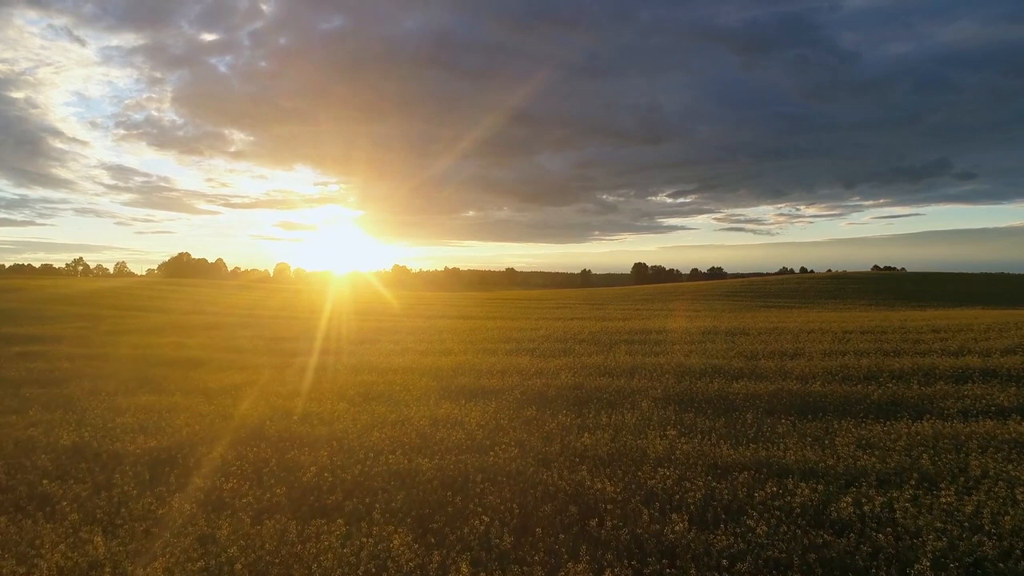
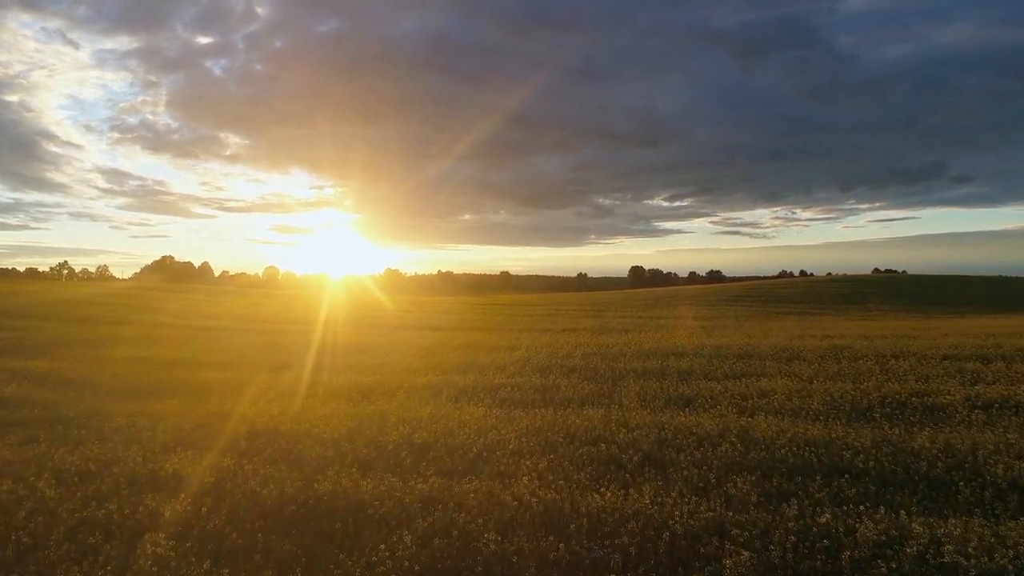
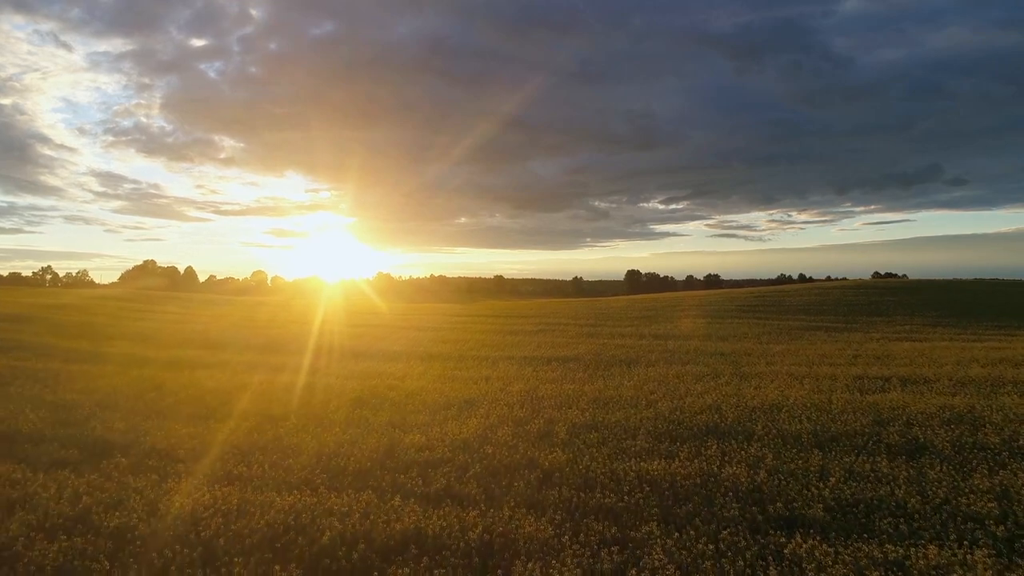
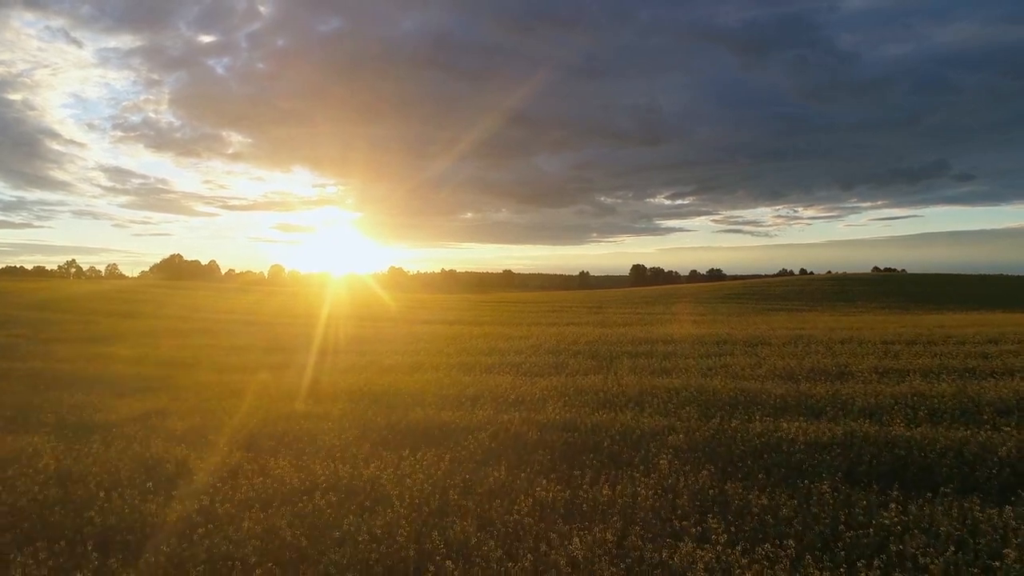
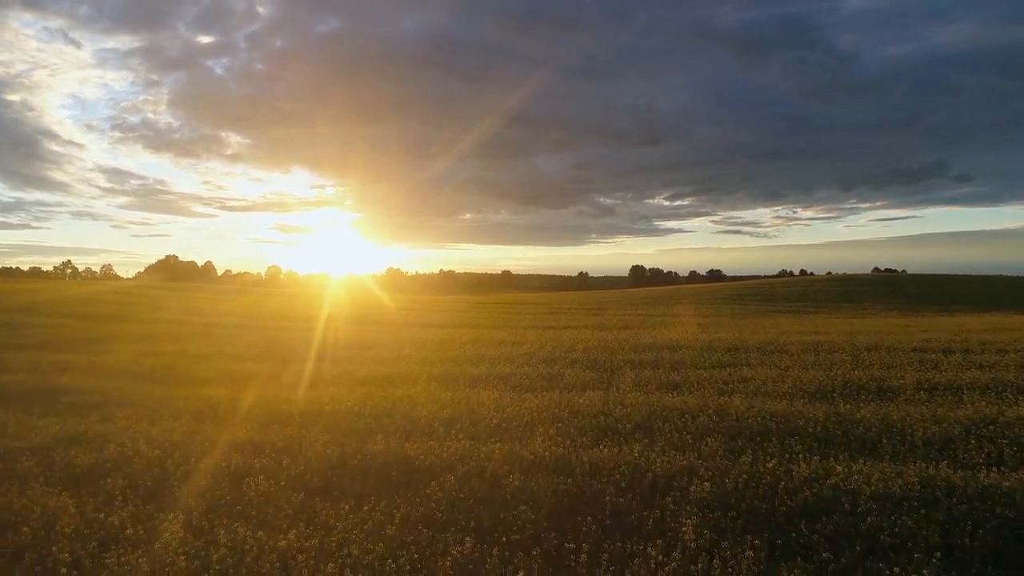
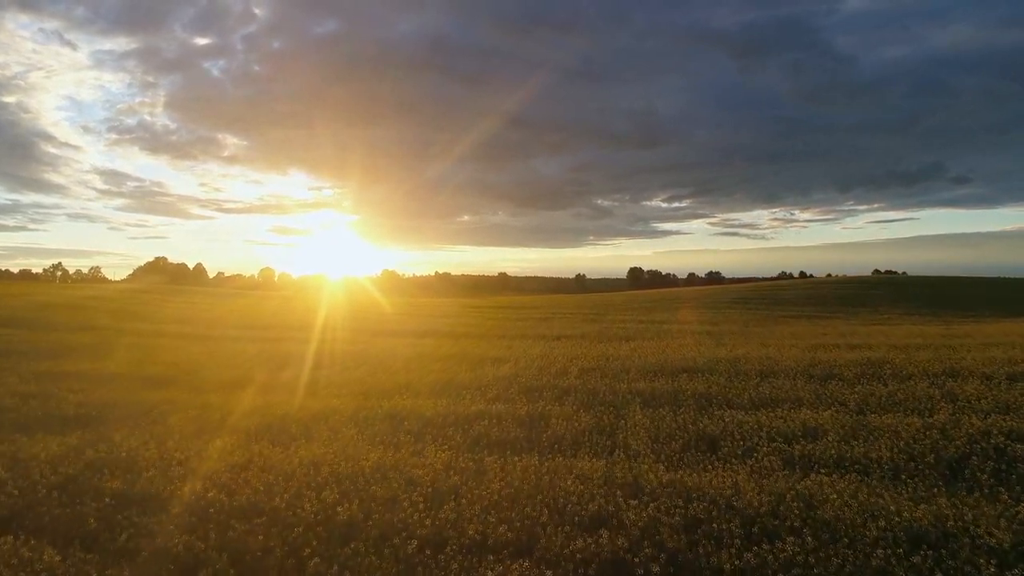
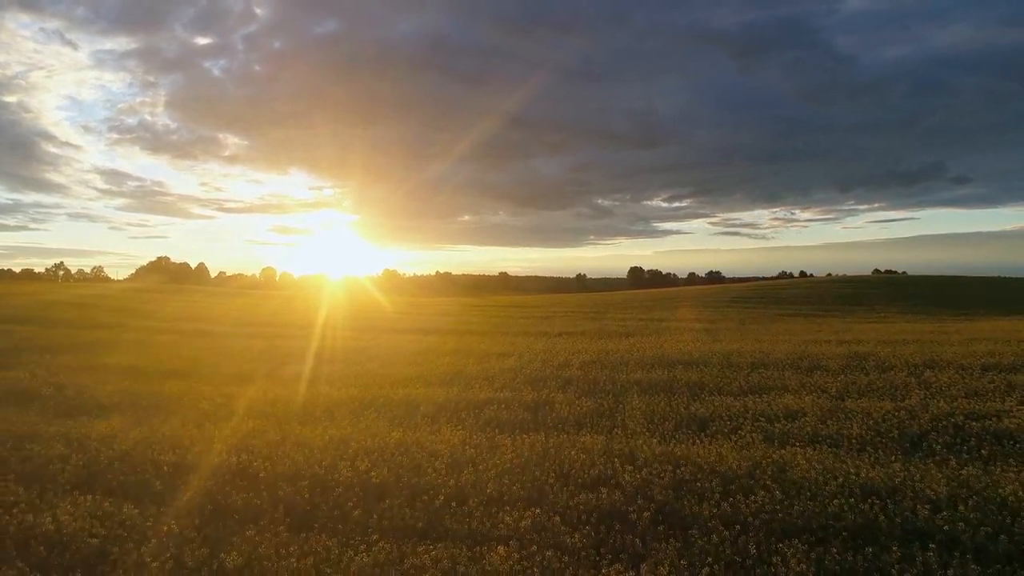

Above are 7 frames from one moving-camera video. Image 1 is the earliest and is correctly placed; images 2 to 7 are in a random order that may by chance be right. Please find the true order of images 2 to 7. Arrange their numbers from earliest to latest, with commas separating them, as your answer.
4, 5, 2, 7, 6, 3
